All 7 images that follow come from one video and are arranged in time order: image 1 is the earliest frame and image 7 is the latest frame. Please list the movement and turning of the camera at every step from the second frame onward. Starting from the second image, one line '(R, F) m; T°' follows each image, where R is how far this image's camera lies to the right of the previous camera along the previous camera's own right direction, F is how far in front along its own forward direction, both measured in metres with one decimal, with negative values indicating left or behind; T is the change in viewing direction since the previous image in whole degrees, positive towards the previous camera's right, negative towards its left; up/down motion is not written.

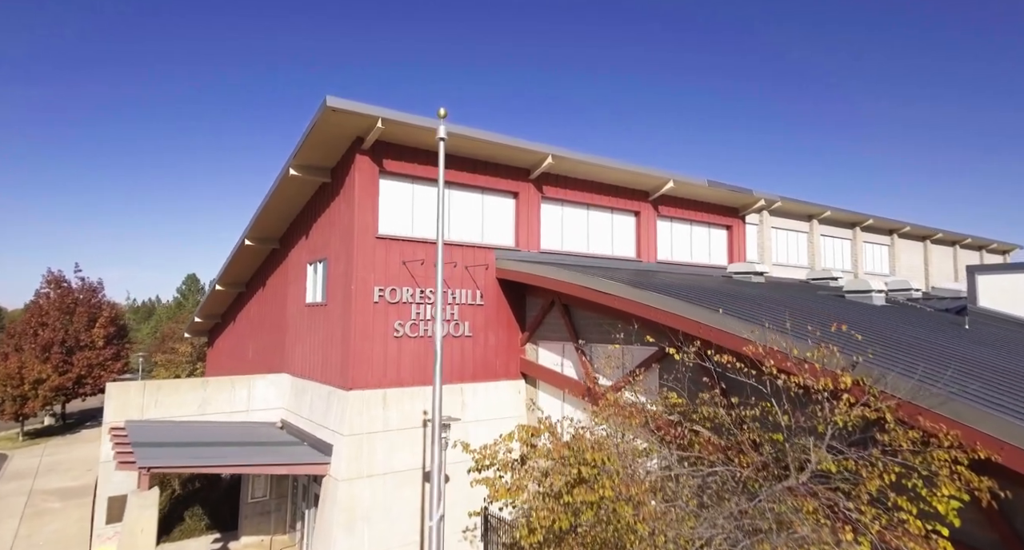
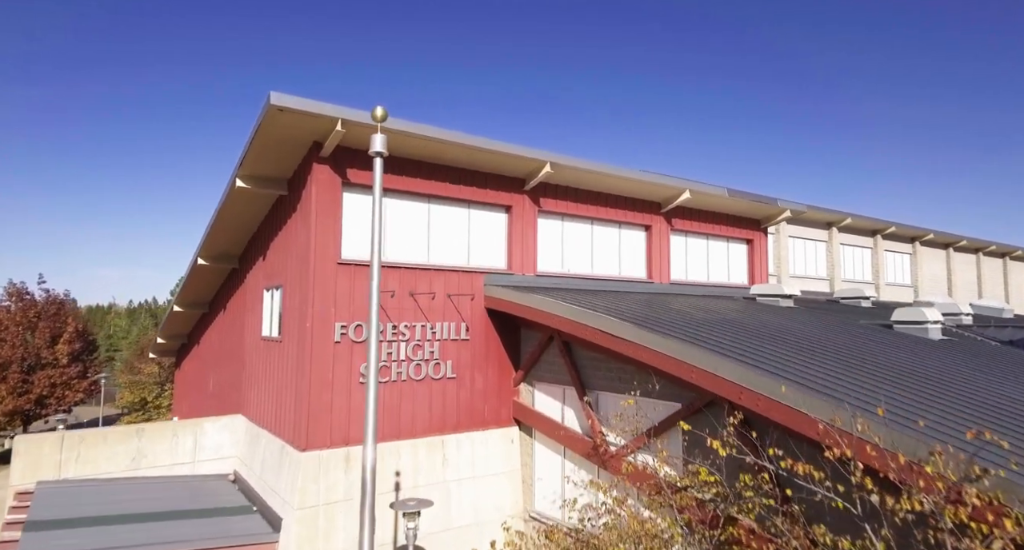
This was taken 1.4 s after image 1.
(+0.2, +1.9) m; 0°
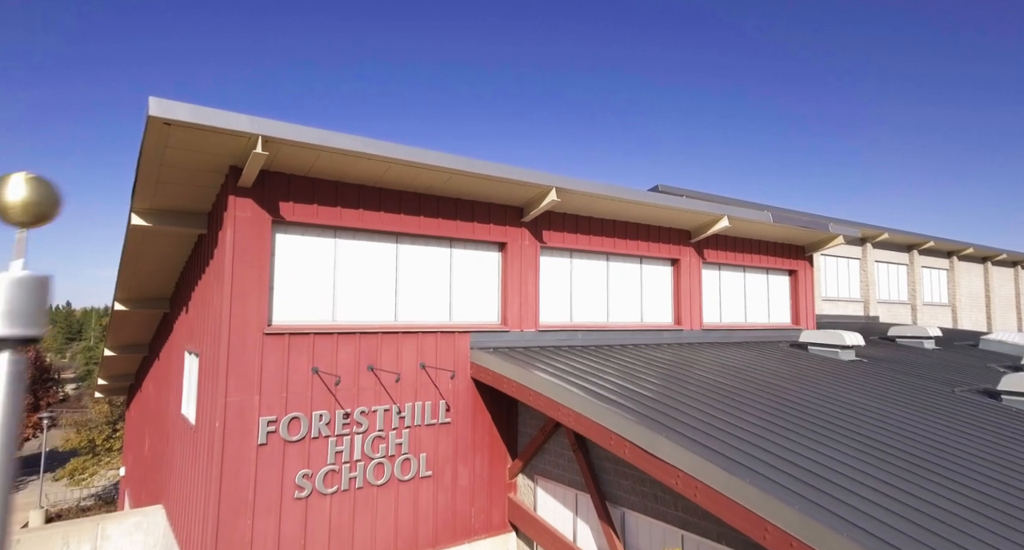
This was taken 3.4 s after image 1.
(+0.1, +2.5) m; 0°
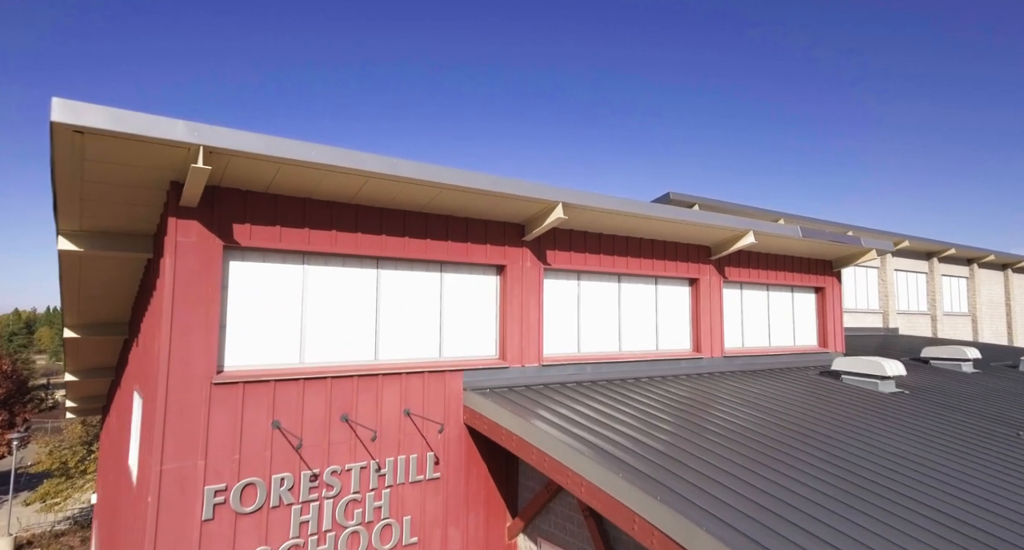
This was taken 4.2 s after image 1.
(0.0, +1.1) m; 0°
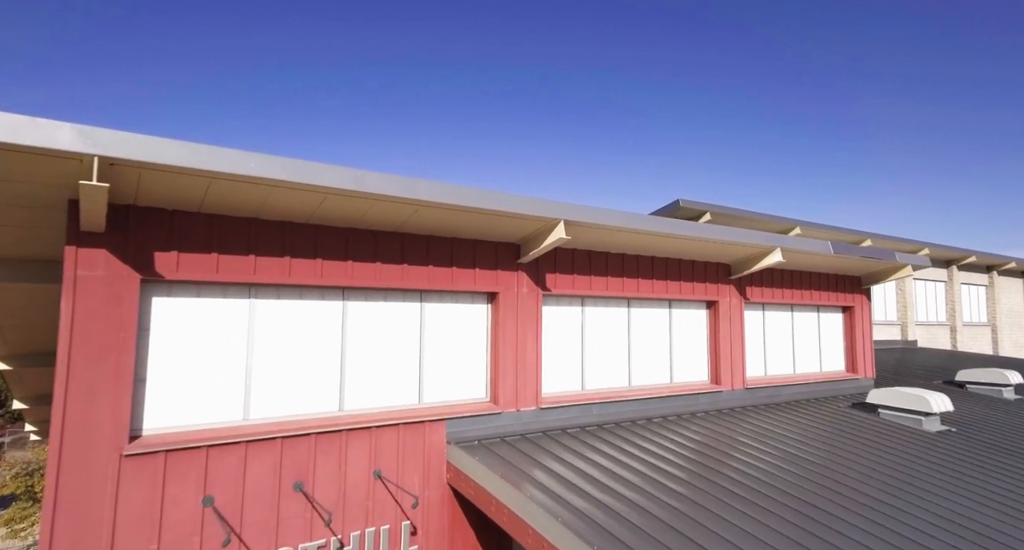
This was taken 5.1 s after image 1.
(+0.1, +1.1) m; 0°
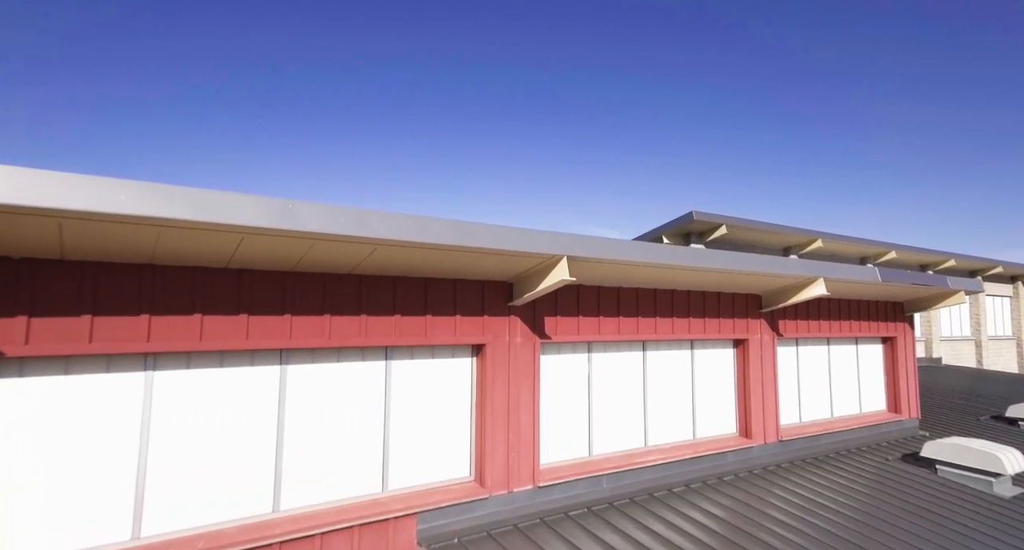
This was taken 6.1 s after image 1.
(+0.1, +1.3) m; 0°
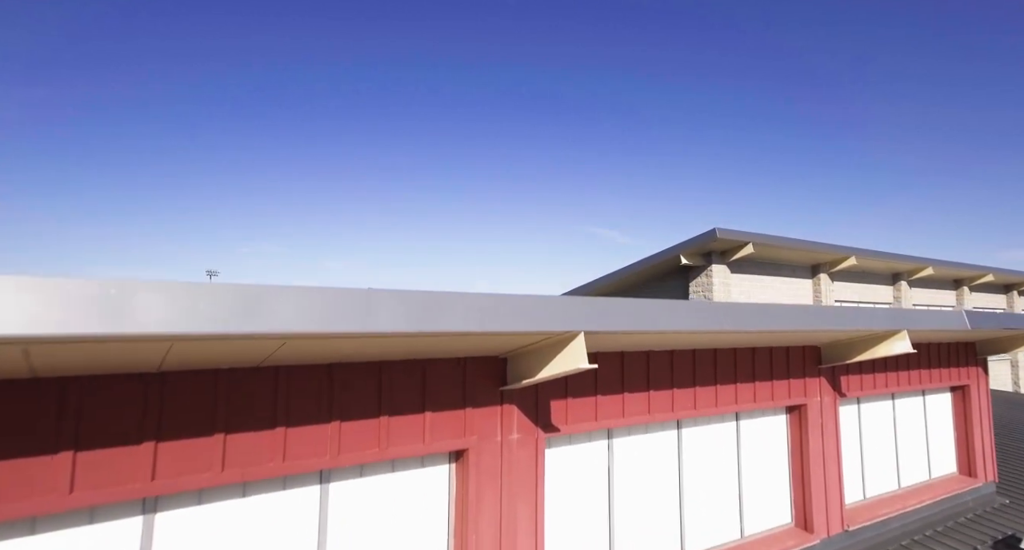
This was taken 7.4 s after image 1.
(0.0, +1.6) m; 0°
